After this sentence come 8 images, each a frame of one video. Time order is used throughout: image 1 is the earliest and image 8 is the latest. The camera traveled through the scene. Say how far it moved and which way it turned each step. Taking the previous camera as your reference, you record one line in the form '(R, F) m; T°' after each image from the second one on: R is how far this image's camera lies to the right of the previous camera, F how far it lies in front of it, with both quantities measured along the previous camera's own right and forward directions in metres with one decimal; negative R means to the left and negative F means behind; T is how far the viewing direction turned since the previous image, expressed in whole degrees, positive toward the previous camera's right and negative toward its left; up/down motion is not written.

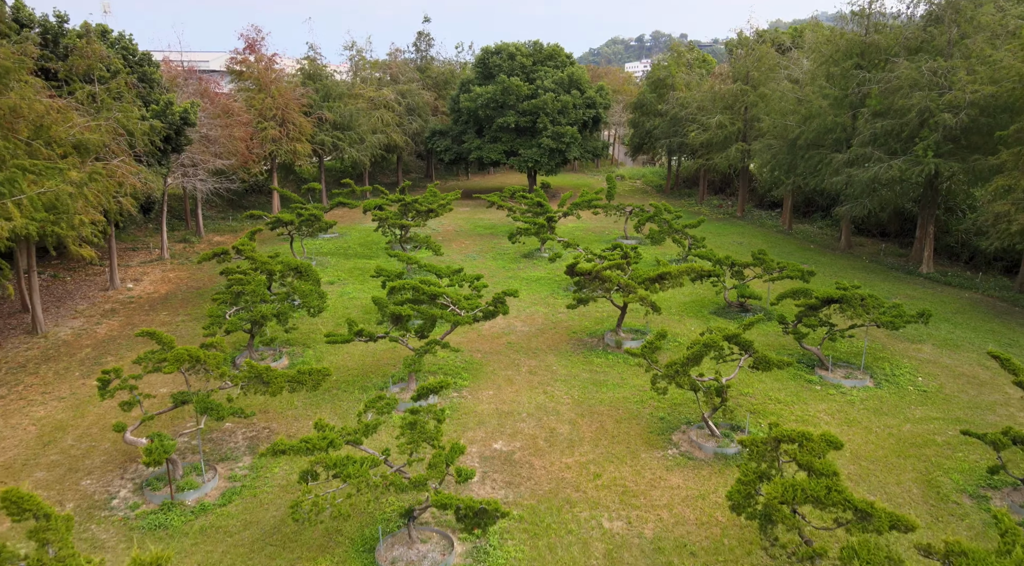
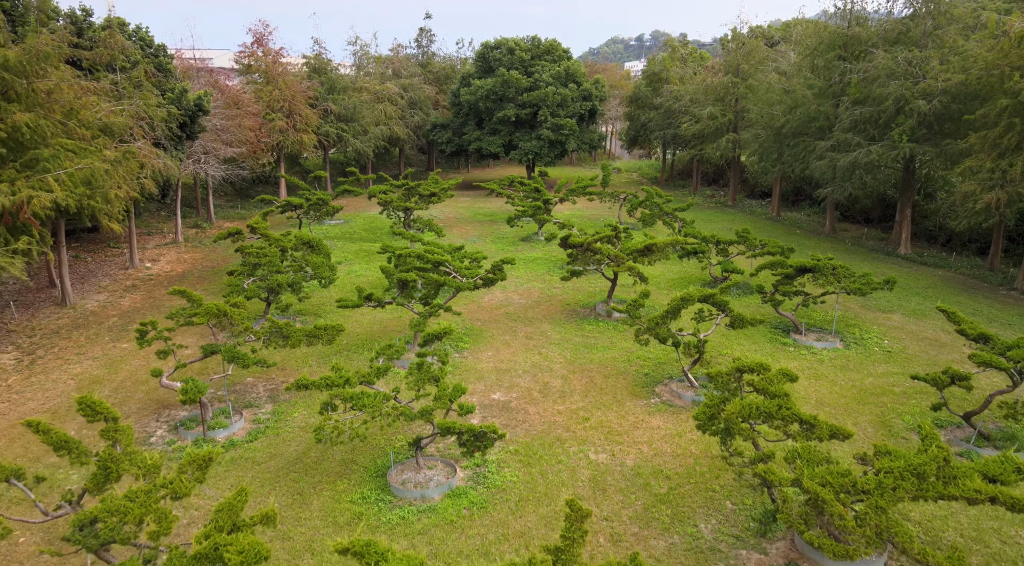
(+0.1, -1.2) m; 0°
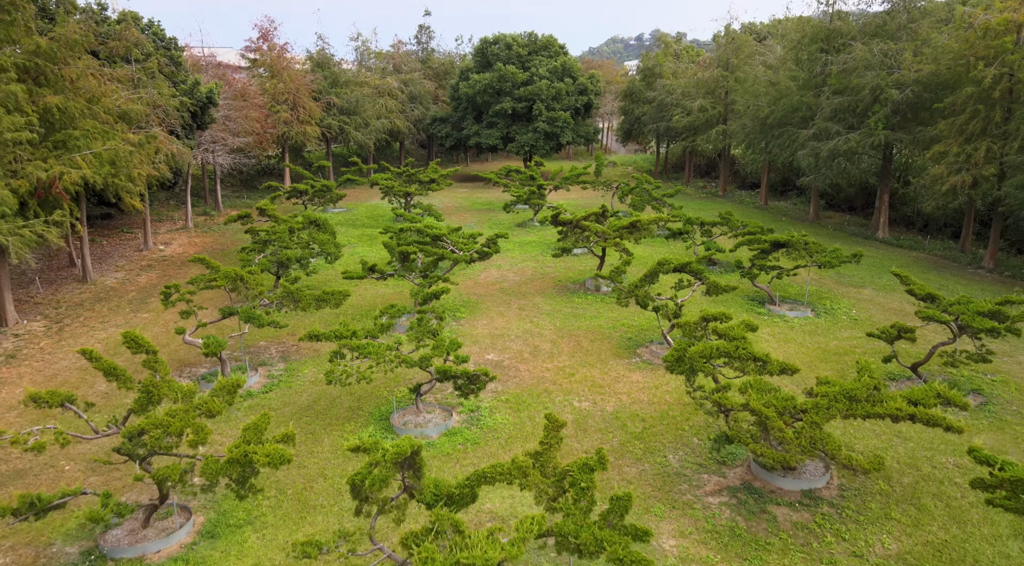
(+0.1, -1.1) m; 0°
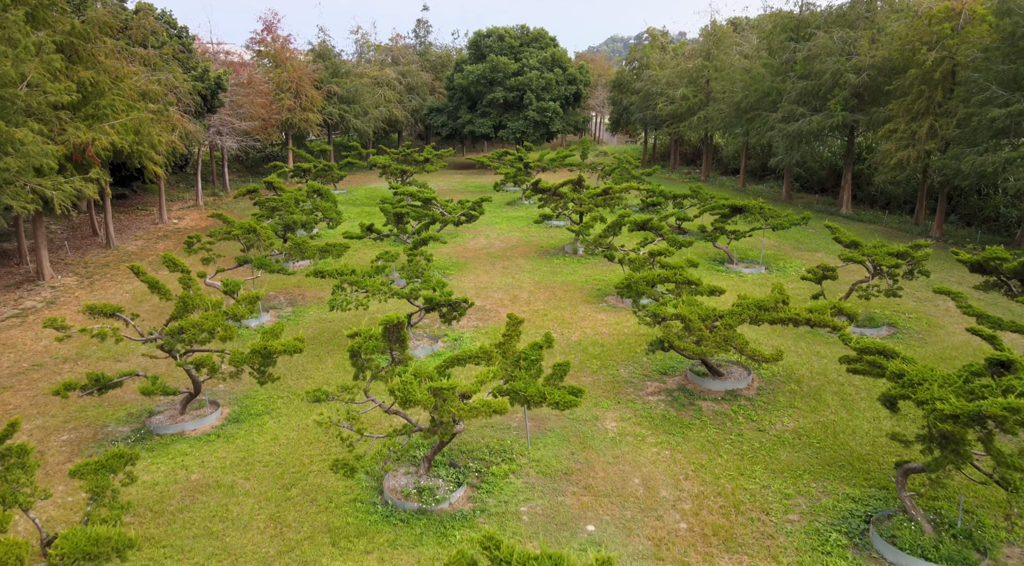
(+0.4, -1.8) m; 0°
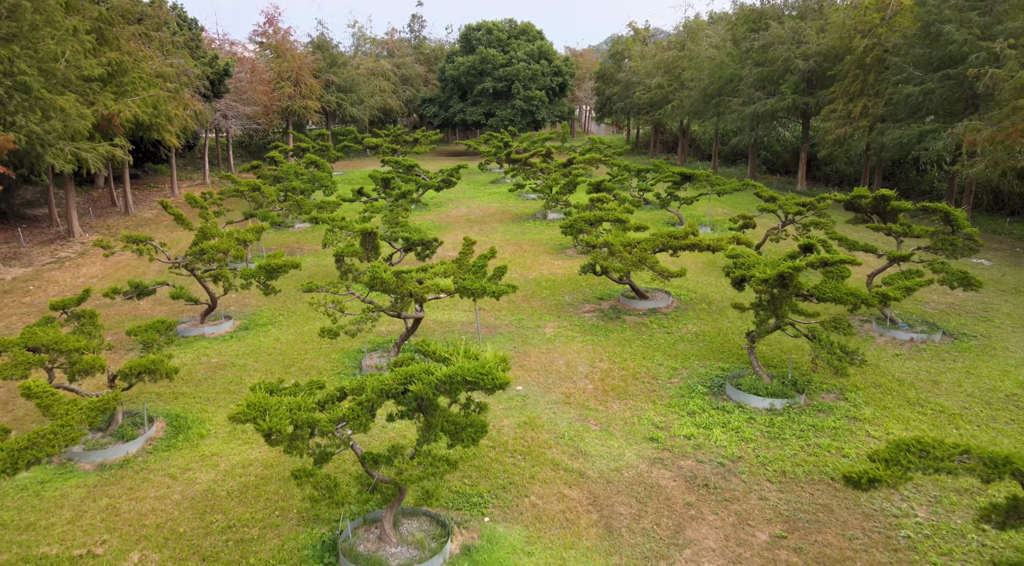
(+0.7, -2.3) m; 0°
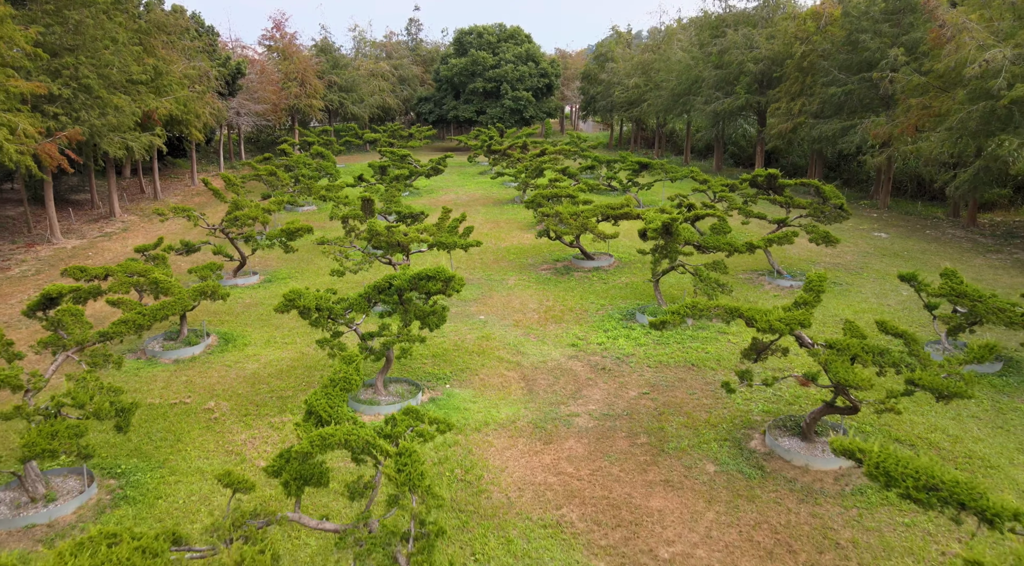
(+0.6, -3.1) m; 0°
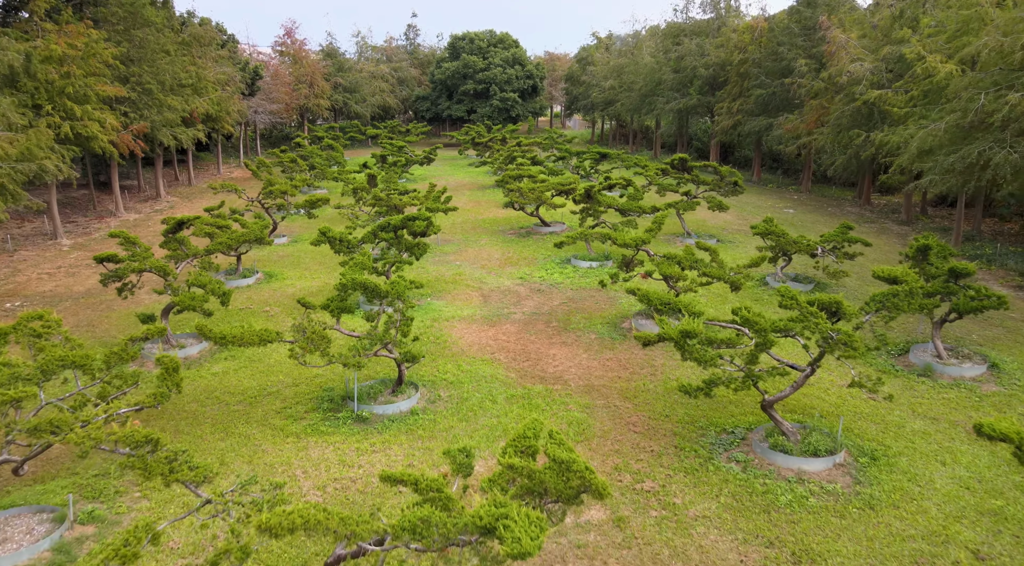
(+0.8, -4.4) m; 0°
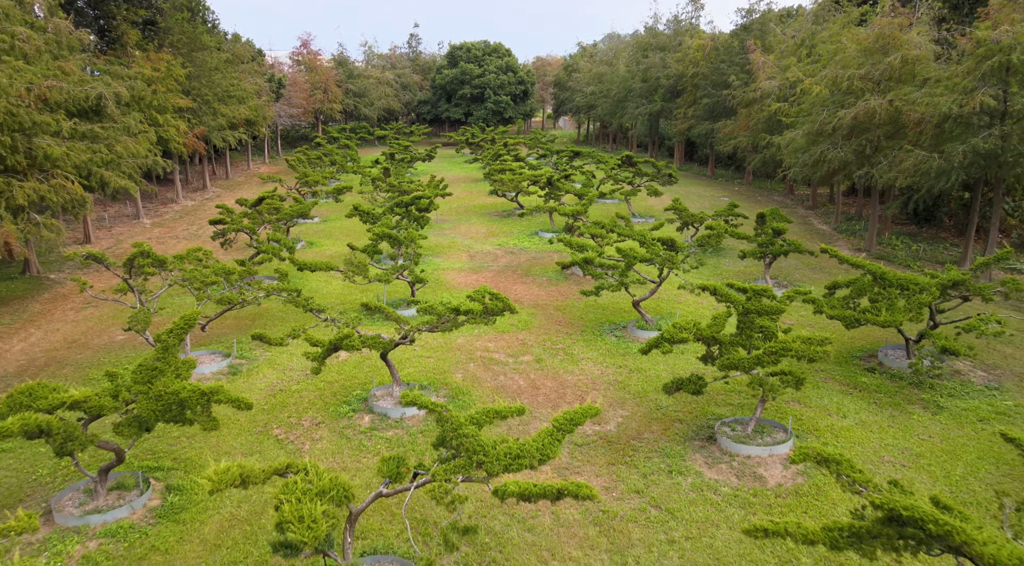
(+0.6, -5.3) m; 0°
